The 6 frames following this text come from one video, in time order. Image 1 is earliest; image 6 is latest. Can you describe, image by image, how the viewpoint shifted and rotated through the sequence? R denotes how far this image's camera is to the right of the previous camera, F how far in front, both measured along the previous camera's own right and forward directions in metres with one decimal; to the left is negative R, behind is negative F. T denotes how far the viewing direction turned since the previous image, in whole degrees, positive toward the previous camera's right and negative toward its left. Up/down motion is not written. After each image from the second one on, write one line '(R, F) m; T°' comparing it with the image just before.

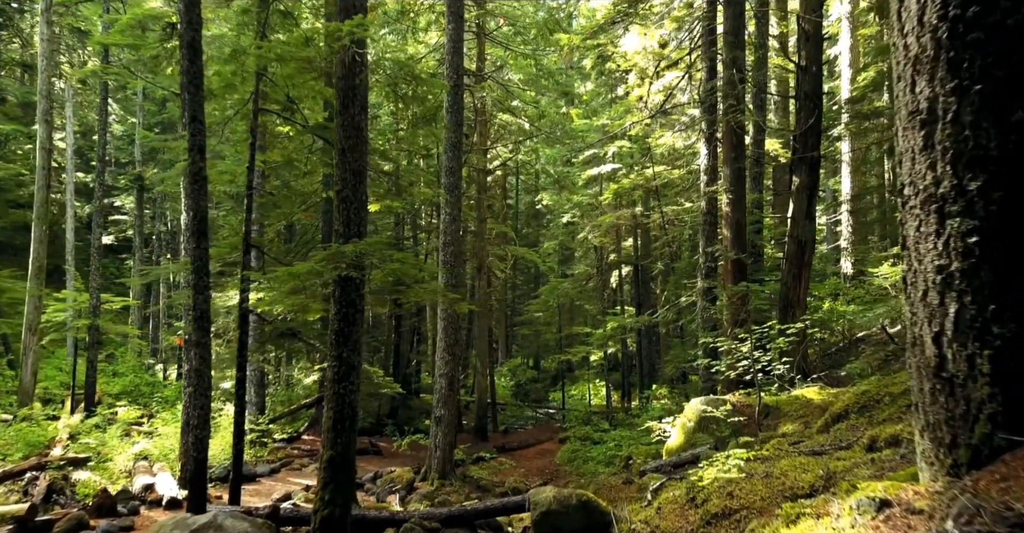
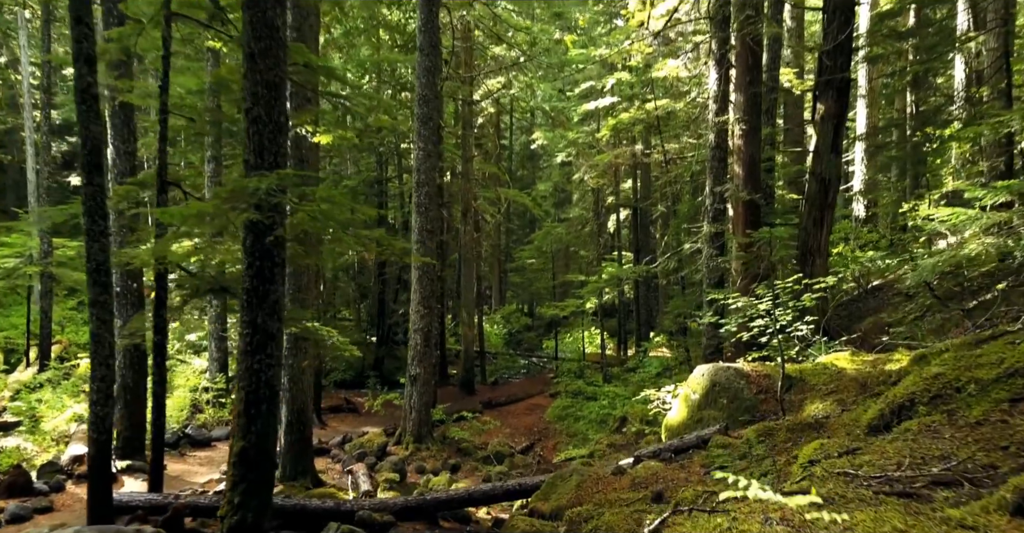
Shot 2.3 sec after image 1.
(+0.3, +1.9) m; 0°
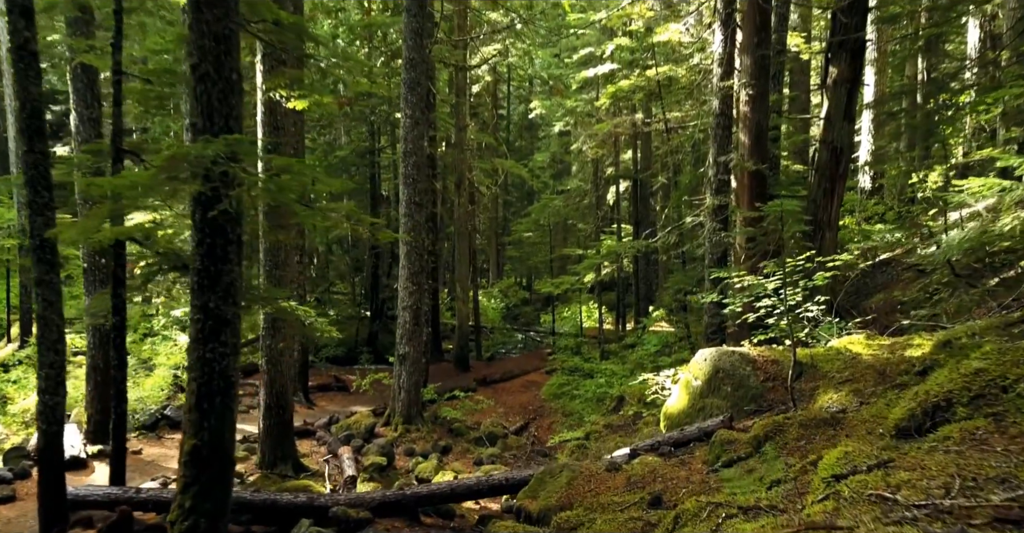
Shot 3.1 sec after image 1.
(+0.1, +0.7) m; 0°
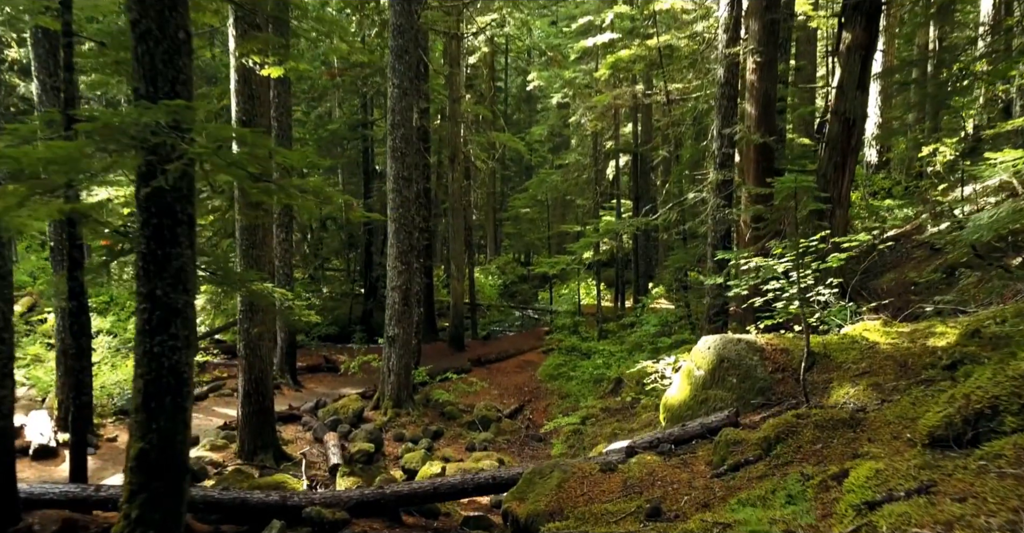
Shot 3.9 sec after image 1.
(+0.1, +0.7) m; 0°
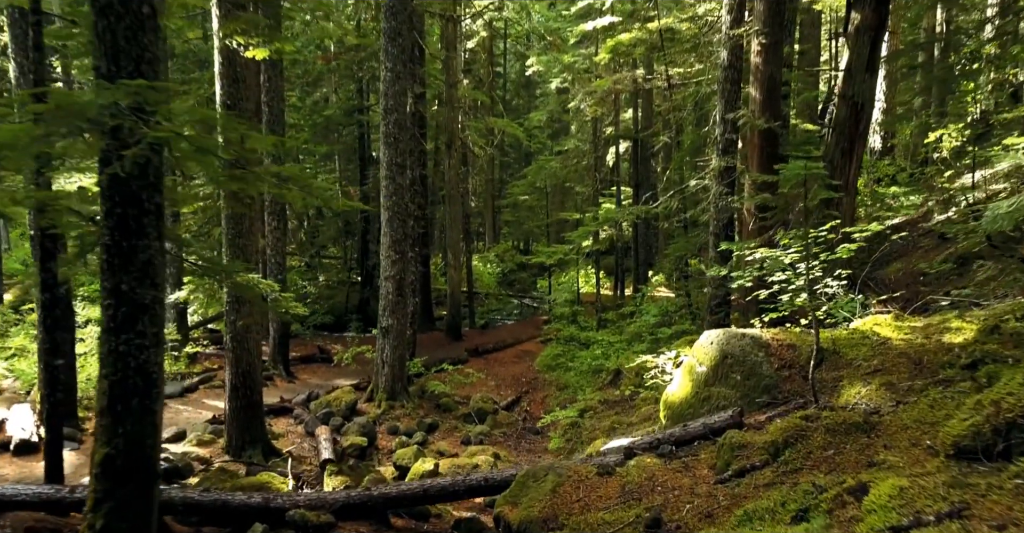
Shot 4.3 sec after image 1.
(+0.1, +0.4) m; 0°
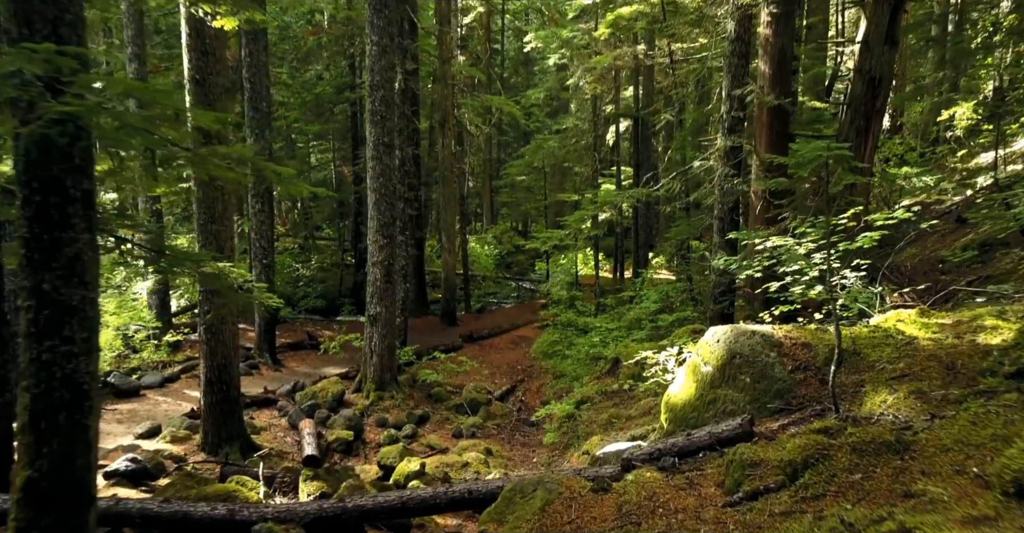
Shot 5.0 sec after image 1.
(+0.1, +0.7) m; 0°
